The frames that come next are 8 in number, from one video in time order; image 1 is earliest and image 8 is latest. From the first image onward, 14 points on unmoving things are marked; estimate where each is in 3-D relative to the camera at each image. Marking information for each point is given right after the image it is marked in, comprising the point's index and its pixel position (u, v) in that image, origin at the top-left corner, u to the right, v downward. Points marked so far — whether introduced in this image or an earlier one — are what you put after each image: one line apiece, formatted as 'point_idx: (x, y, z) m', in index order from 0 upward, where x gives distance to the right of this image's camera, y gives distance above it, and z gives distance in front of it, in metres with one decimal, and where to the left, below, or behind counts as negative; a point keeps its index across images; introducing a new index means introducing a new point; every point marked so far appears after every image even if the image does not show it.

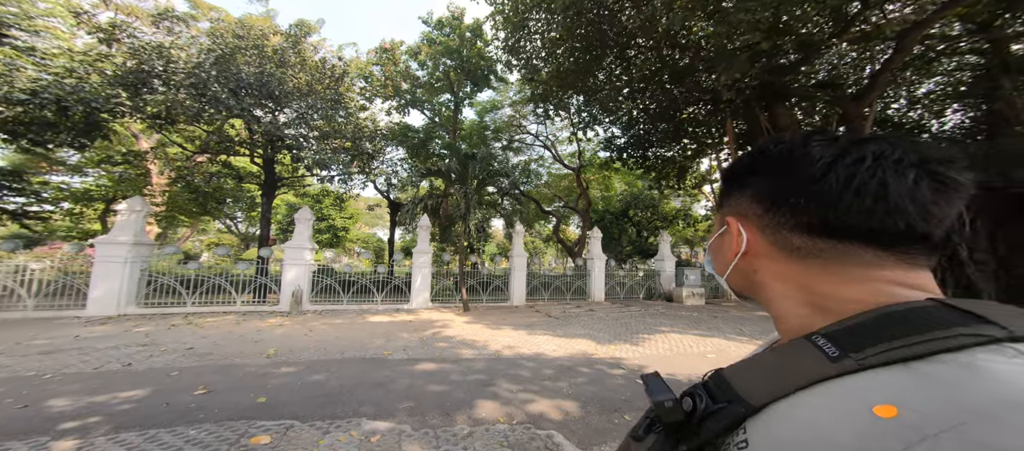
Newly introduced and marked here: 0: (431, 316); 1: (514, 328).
0: (-1.3, -1.7, +6.1) m
1: (+0.3, -1.7, +5.5) m
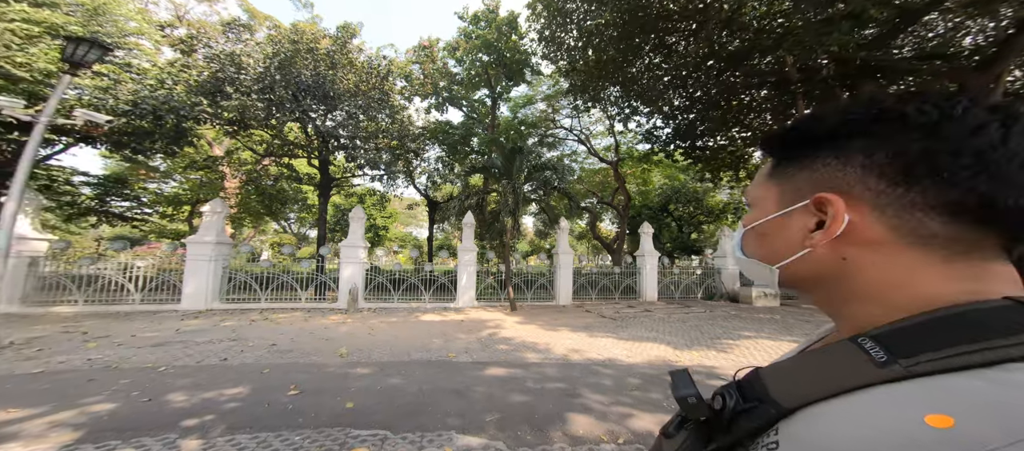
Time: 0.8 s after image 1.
0: (-0.5, -1.7, +6.1) m
1: (+1.0, -1.7, +5.4) m
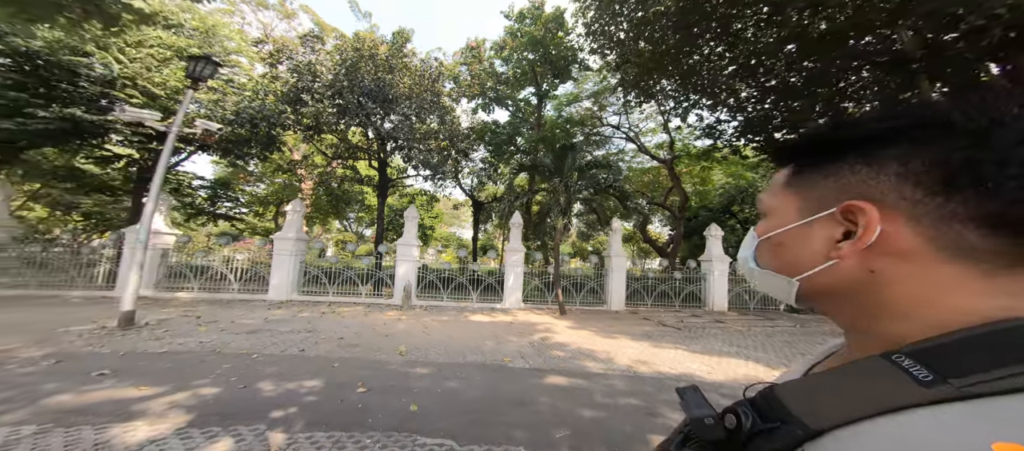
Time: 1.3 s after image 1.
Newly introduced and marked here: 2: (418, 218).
0: (+0.3, -1.7, +6.1) m
1: (+1.8, -1.7, +5.1) m
2: (-2.8, +0.2, +10.2) m
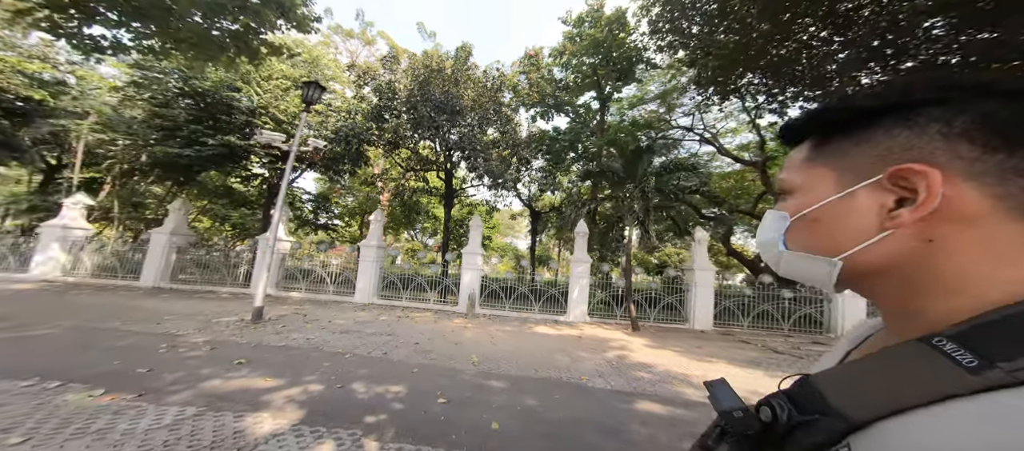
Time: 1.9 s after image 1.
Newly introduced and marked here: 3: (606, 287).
0: (+1.5, -1.8, +5.8) m
1: (+2.8, -1.8, +4.6) m
2: (-1.0, 0.0, +10.4) m
3: (+2.5, -1.6, +8.8) m
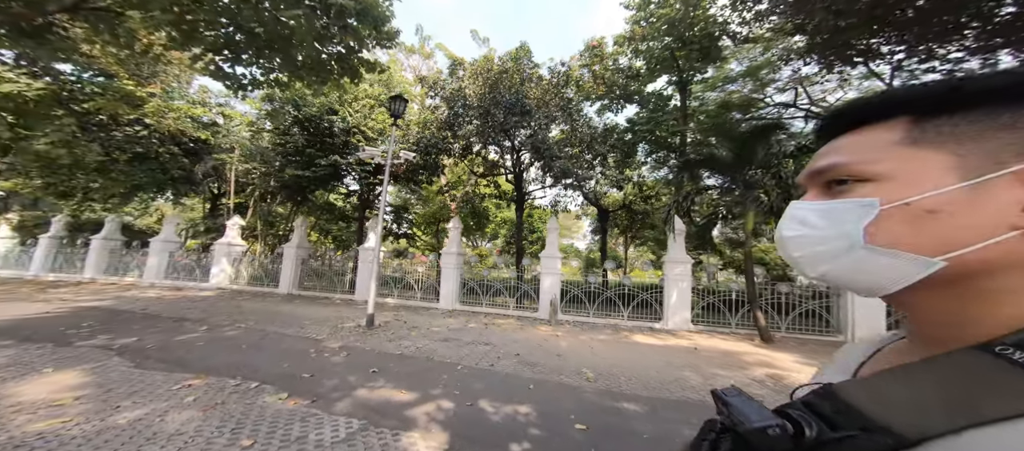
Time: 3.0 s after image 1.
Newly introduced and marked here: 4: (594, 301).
0: (+3.1, -1.8, +5.1) m
1: (+4.1, -1.7, +3.7) m
2: (+1.4, -0.1, +10.1) m
3: (+4.5, -1.5, +7.9) m
4: (+2.1, -1.9, +8.6) m
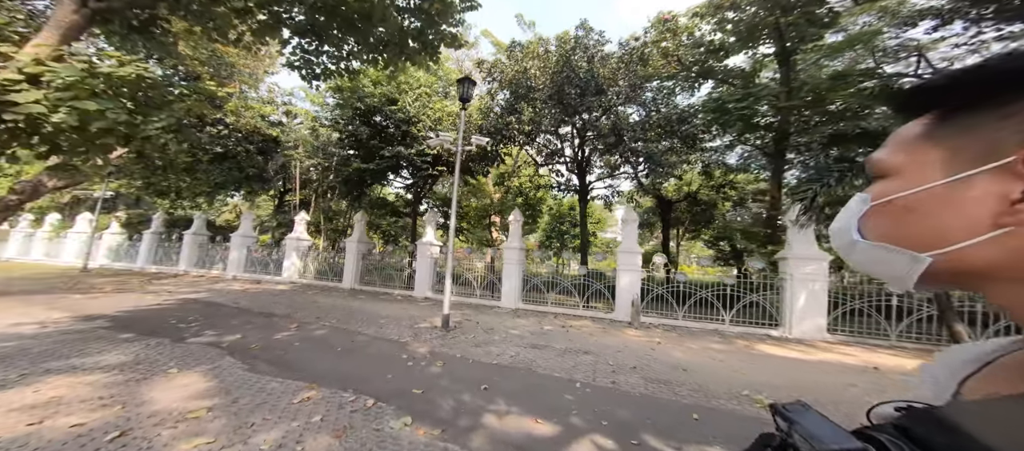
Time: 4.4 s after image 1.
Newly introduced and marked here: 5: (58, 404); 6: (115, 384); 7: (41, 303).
0: (+4.6, -1.7, +4.1) m
1: (+5.5, -1.6, +2.7) m
2: (+3.5, +0.1, +9.2) m
3: (+6.4, -1.3, +6.8) m
4: (+4.1, -1.7, +7.8) m
5: (-5.0, -2.0, +3.8) m
6: (-5.1, -2.0, +4.4) m
7: (-12.7, -2.1, +9.3) m
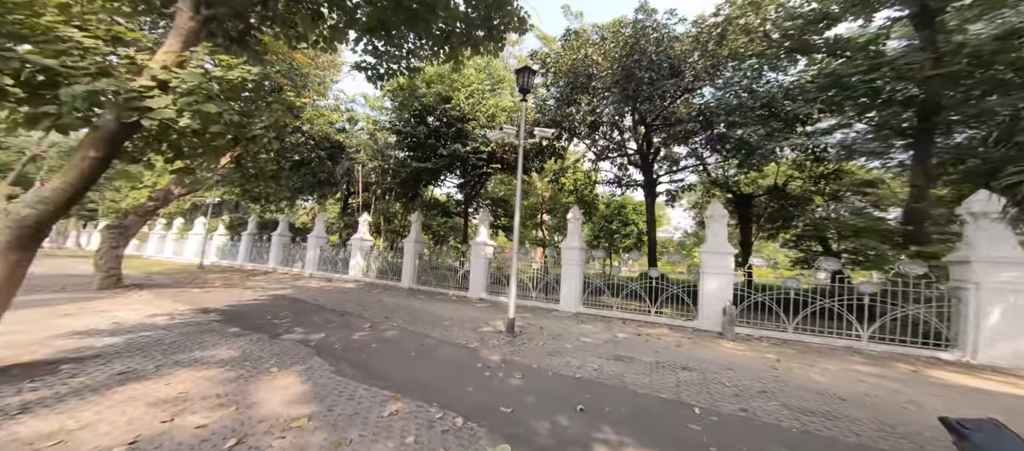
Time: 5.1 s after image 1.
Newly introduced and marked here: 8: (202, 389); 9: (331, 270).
0: (+5.8, -1.6, +2.9) m
1: (+6.5, -1.6, +1.3) m
2: (+5.3, +0.2, +8.1) m
3: (+7.9, -1.2, +5.3) m
4: (+5.7, -1.7, +6.6) m
5: (-3.8, -2.0, +3.9) m
6: (-3.8, -2.1, +4.5) m
7: (-10.7, -2.2, +10.4) m
8: (-3.9, -2.0, +4.2) m
9: (-8.7, -2.2, +16.4) m
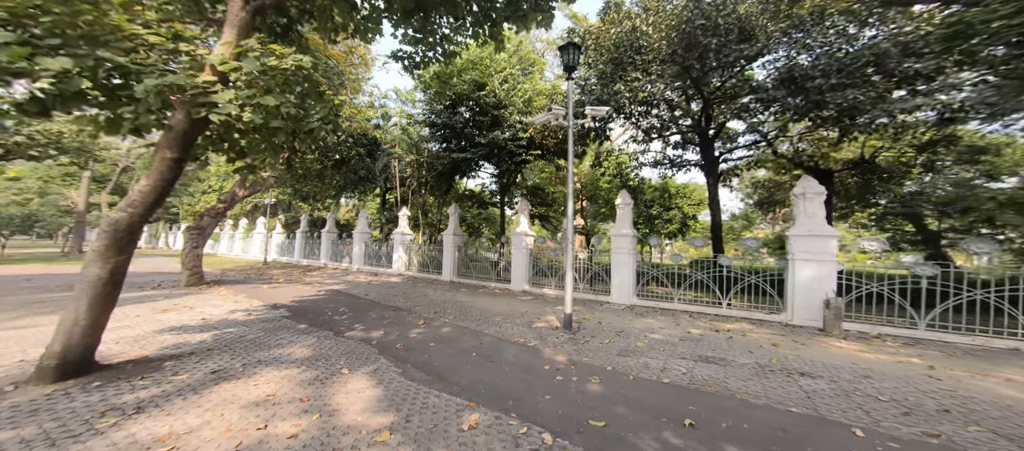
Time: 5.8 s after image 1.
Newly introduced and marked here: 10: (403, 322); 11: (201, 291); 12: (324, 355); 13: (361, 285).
0: (+6.8, -1.3, +1.8) m
1: (+7.3, -1.3, +0.2) m
2: (+6.7, +0.6, +7.0) m
3: (+9.1, -0.8, +4.0) m
4: (+7.1, -1.3, +5.5) m
5: (-2.6, -2.0, +3.6) m
6: (-2.6, -2.0, +4.2) m
7: (-8.9, -2.2, +10.7) m
8: (-2.7, -2.0, +3.9) m
9: (-6.5, -2.0, +16.5) m
10: (-2.5, -2.3, +7.8) m
11: (-9.9, -2.1, +10.6) m
12: (-3.0, -2.1, +5.3) m
13: (-5.7, -2.3, +12.7) m
